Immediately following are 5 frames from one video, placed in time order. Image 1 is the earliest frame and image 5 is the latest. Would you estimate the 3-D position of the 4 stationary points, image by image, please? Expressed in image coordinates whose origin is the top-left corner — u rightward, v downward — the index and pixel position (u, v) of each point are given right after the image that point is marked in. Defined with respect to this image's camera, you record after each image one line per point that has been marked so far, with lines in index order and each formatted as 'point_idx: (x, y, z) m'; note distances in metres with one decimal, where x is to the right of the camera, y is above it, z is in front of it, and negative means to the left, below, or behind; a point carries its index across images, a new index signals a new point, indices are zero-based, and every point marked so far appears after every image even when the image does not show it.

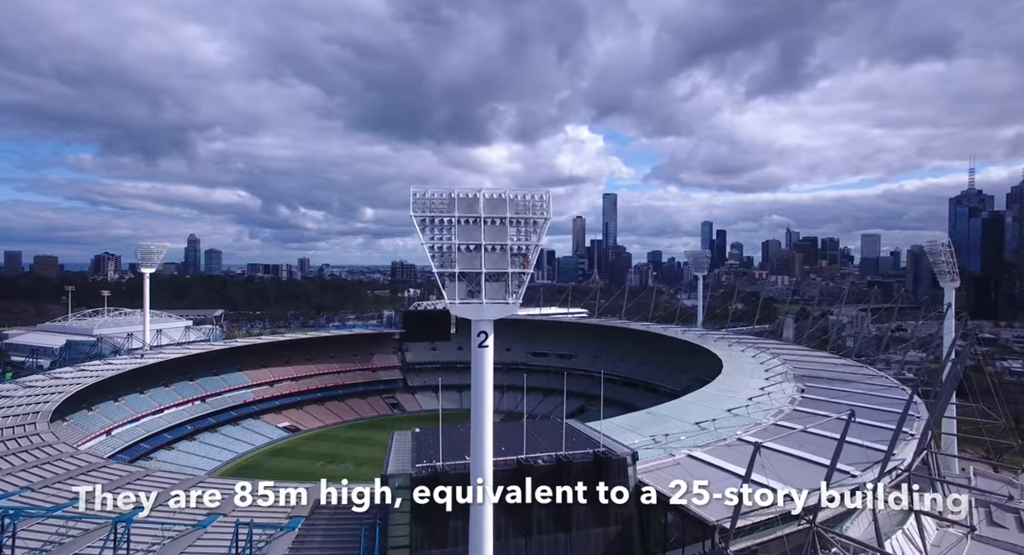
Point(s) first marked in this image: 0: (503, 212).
0: (-0.3, +2.4, +18.8) m
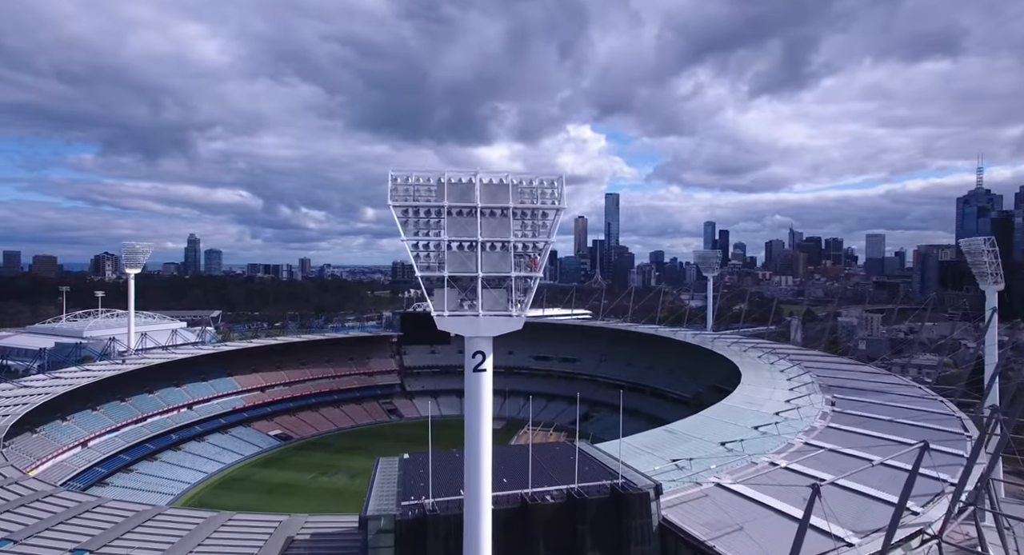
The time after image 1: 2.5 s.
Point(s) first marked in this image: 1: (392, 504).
0: (-0.2, +2.3, +15.9) m
1: (-3.6, -6.7, +16.6) m
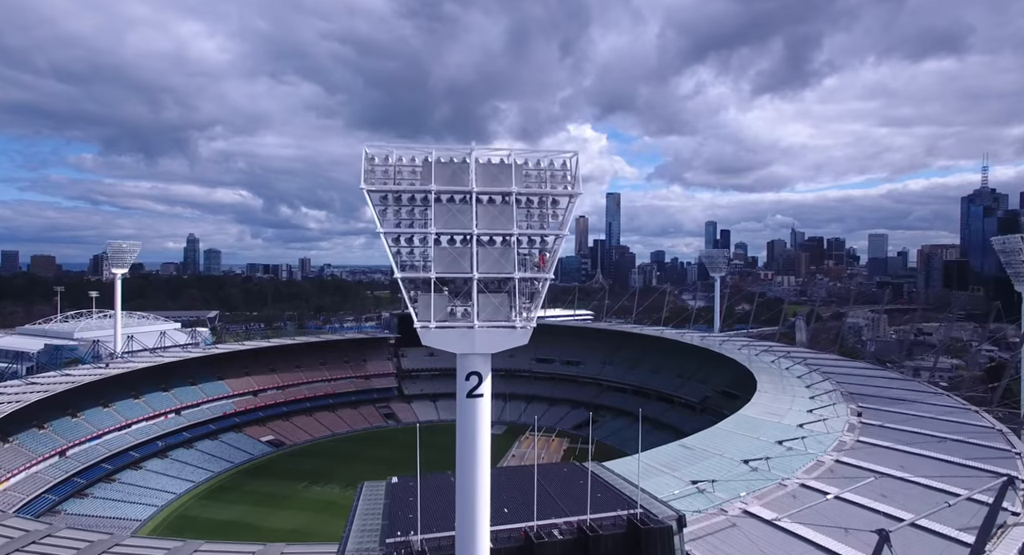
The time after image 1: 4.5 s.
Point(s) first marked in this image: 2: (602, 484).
0: (-0.1, +2.2, +13.6) m
1: (-3.5, -6.8, +14.4) m
2: (+2.9, -6.6, +17.9) m
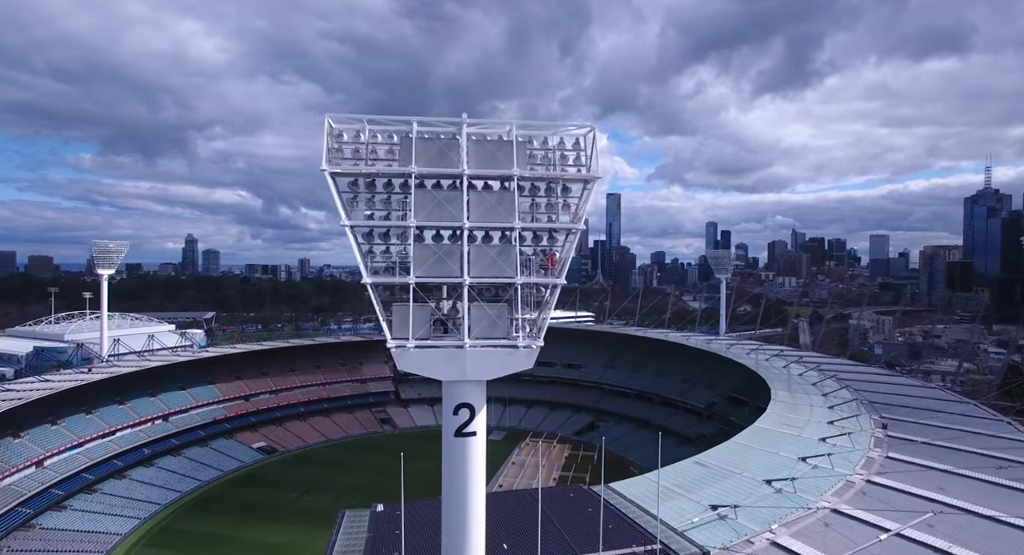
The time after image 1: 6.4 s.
0: (-0.1, +2.2, +11.7) m
1: (-3.5, -6.8, +12.5) m
2: (+2.9, -6.7, +15.9) m
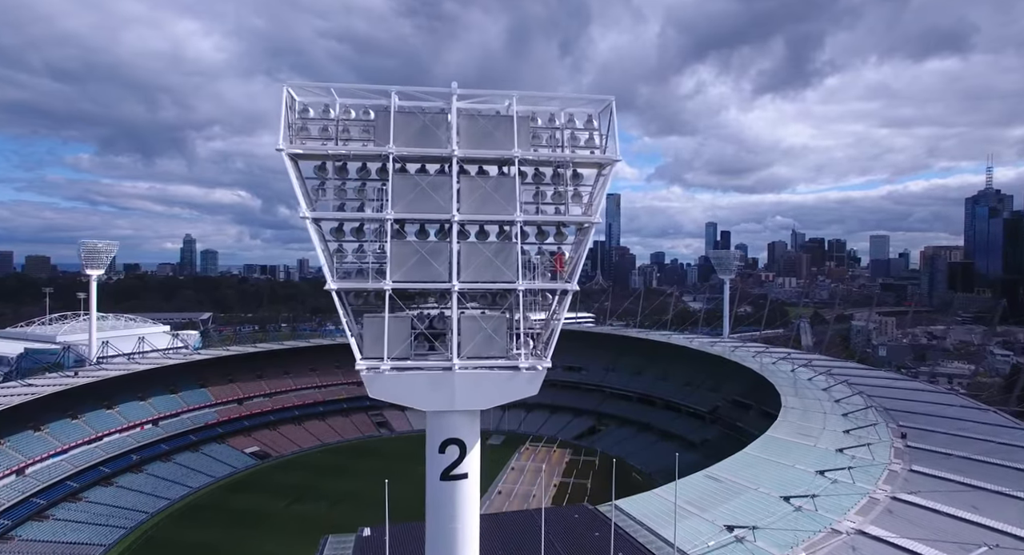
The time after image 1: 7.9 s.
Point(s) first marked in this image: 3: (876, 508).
0: (-0.1, +2.1, +10.4) m
1: (-3.5, -6.9, +11.1) m
2: (+2.9, -6.7, +14.6) m
3: (+11.5, -7.3, +17.6) m
